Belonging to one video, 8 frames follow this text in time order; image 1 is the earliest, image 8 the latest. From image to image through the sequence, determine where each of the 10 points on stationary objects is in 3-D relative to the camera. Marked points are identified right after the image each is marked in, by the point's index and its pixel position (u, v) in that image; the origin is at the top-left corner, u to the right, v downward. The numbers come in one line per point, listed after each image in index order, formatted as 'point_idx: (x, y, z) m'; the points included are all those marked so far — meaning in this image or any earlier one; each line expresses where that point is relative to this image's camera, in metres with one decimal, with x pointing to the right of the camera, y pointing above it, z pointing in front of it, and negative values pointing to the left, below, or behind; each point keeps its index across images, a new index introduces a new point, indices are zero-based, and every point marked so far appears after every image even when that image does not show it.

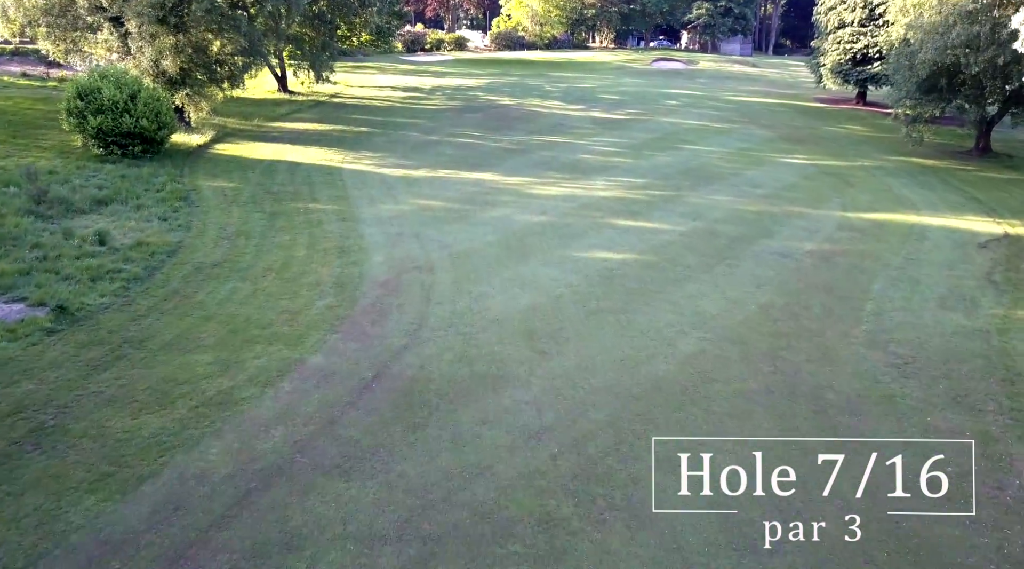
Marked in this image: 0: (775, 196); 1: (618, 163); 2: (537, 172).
0: (+4.8, +1.6, +15.0) m
1: (+2.1, +2.4, +16.8) m
2: (+0.4, +2.2, +15.9) m
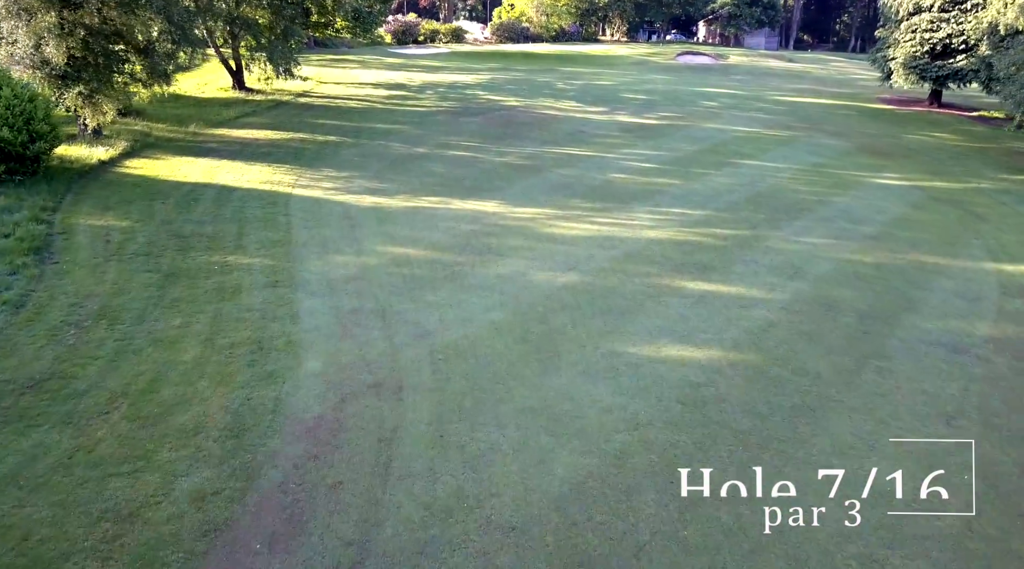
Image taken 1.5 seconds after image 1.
0: (+5.0, +0.6, +10.9) m
1: (+2.3, +1.5, +12.7) m
2: (+0.6, +1.2, +11.8) m
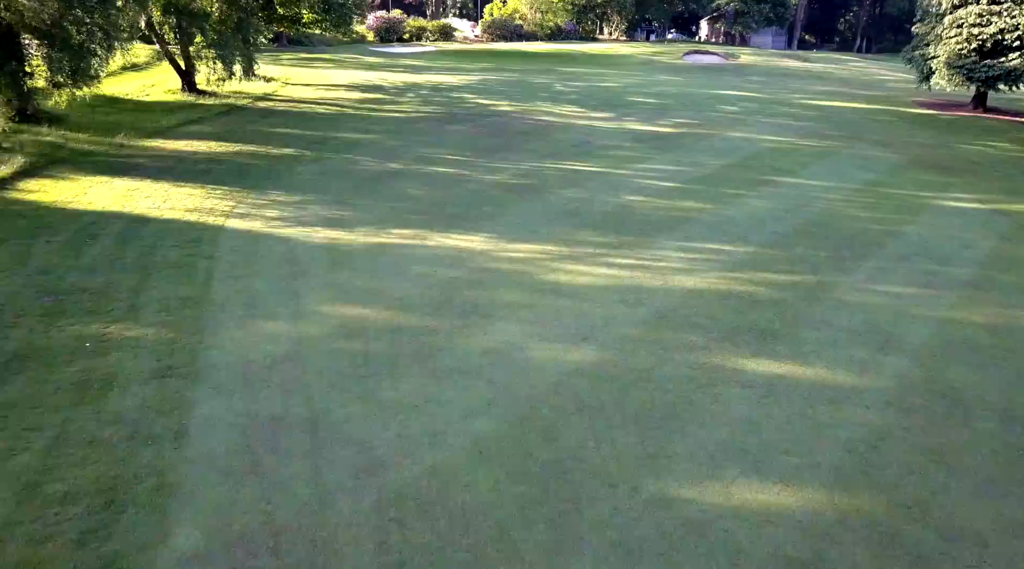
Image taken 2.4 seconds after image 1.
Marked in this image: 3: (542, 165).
0: (+4.9, 0.0, +8.5) m
1: (+2.2, +0.8, +10.2) m
2: (+0.5, +0.6, +9.4) m
3: (+0.5, +1.8, +12.5) m
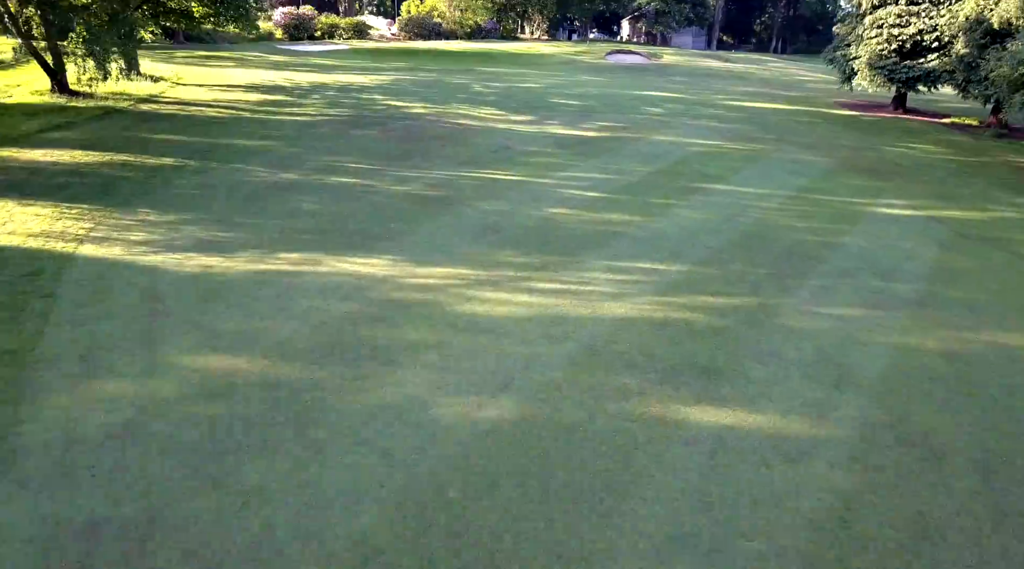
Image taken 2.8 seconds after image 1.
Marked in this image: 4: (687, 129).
0: (+4.0, -0.2, +7.8) m
1: (+1.2, +0.6, +9.3) m
2: (-0.4, +0.3, +8.3) m
3: (-0.8, +1.5, +11.4) m
4: (+3.4, +3.0, +15.7) m
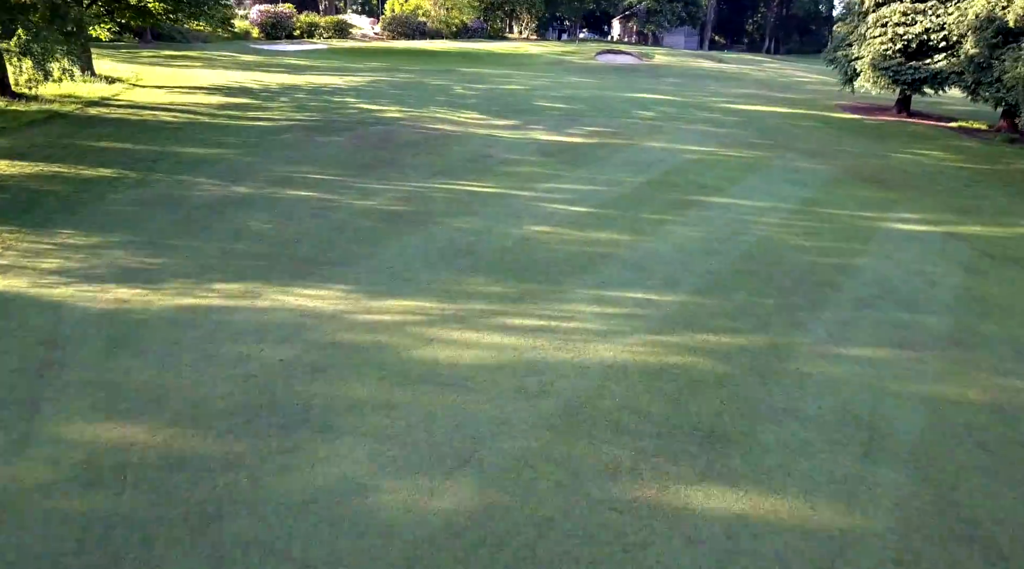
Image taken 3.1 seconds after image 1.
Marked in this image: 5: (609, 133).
0: (+3.8, -0.5, +6.8) m
1: (+0.9, +0.3, +8.3) m
2: (-0.7, 0.0, +7.3) m
3: (-1.1, +1.2, +10.3) m
4: (+3.1, +2.7, +14.7) m
5: (+1.7, +2.7, +14.3) m
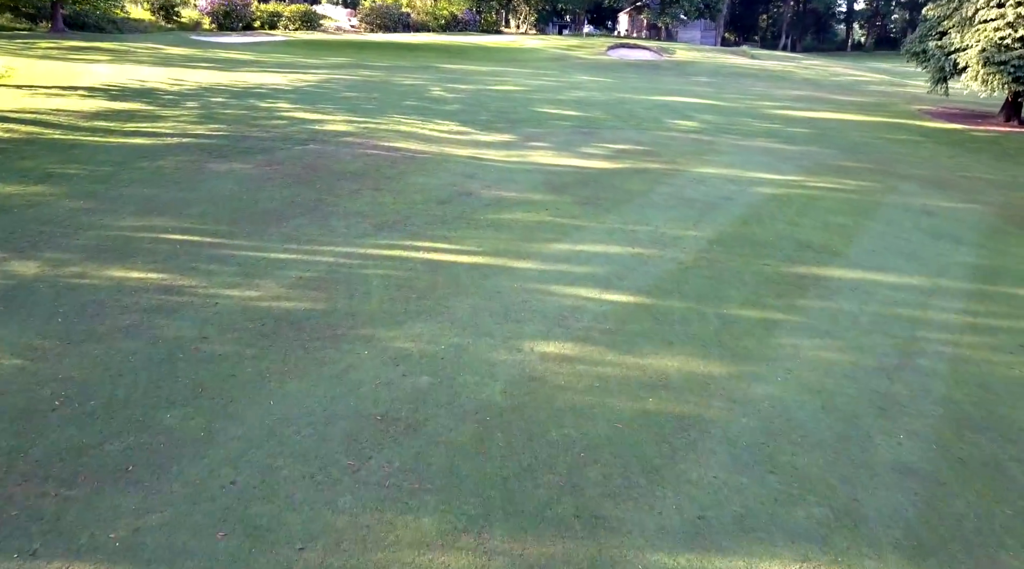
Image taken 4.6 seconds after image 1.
0: (+3.8, -1.5, +2.6) m
1: (+0.9, -0.7, +4.1) m
2: (-0.7, -1.0, +3.1) m
3: (-1.1, +0.2, +6.1) m
4: (+3.0, +1.7, +10.5) m
5: (+1.6, +1.6, +10.1) m
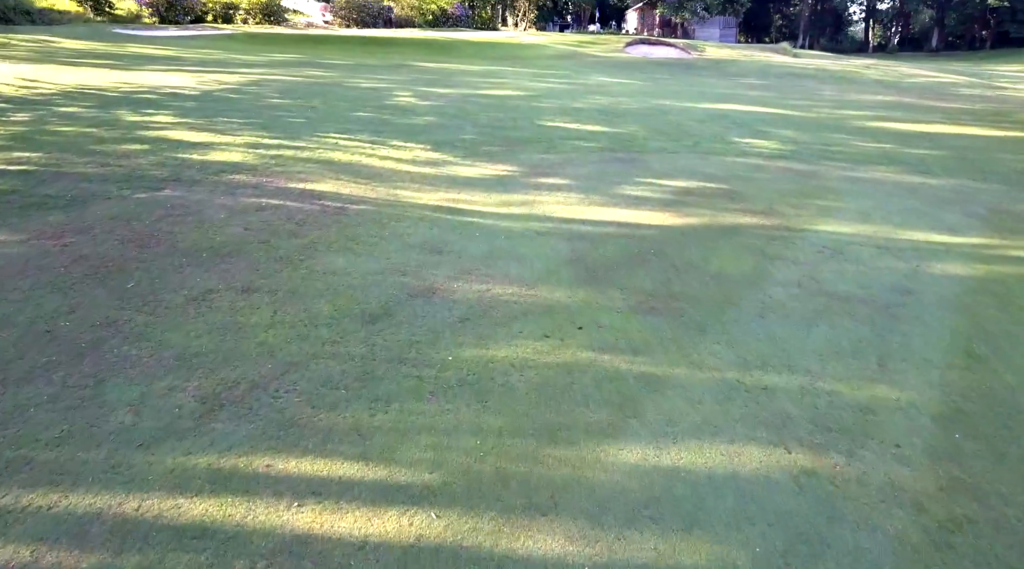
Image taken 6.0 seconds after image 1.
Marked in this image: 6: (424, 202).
0: (+3.8, -2.4, -1.2) m
1: (+0.9, -1.6, +0.3) m
2: (-0.7, -1.9, -0.7) m
3: (-1.1, -0.7, +2.3) m
4: (+3.0, +0.8, +6.7) m
5: (+1.6, +0.7, +6.3) m
6: (-0.6, +0.6, +5.7) m
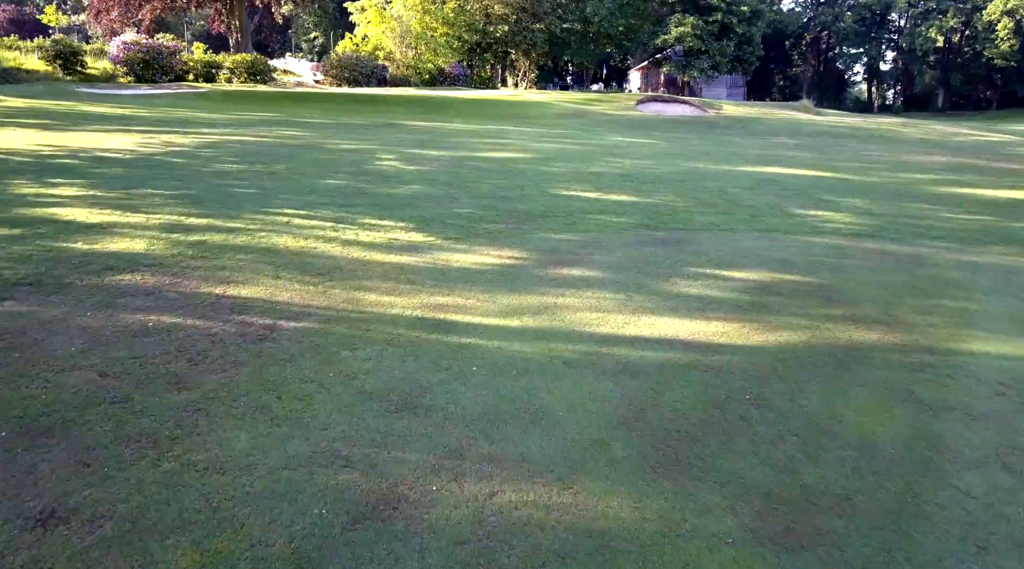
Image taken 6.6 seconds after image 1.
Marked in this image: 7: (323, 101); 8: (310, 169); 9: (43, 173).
0: (+3.9, -2.6, -3.2) m
1: (+1.0, -1.9, -1.7) m
2: (-0.6, -2.2, -2.7) m
3: (-1.0, -1.2, +0.4) m
4: (+3.0, 0.0, +4.9) m
5: (+1.7, -0.1, +4.5) m
6: (-0.5, -0.1, +3.9) m
7: (-3.4, +3.3, +14.6) m
8: (-1.8, +1.1, +7.5) m
9: (-3.8, +0.9, +6.4) m
